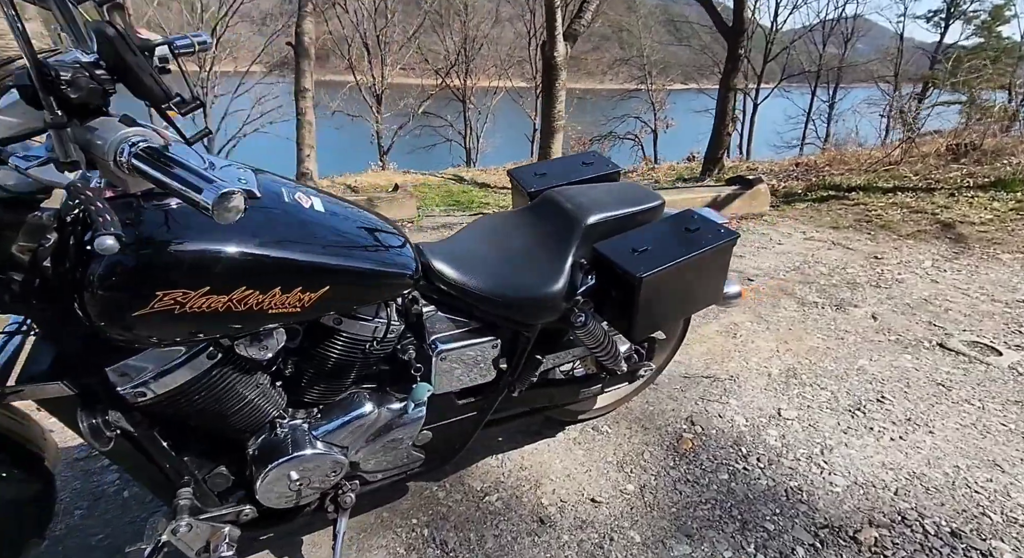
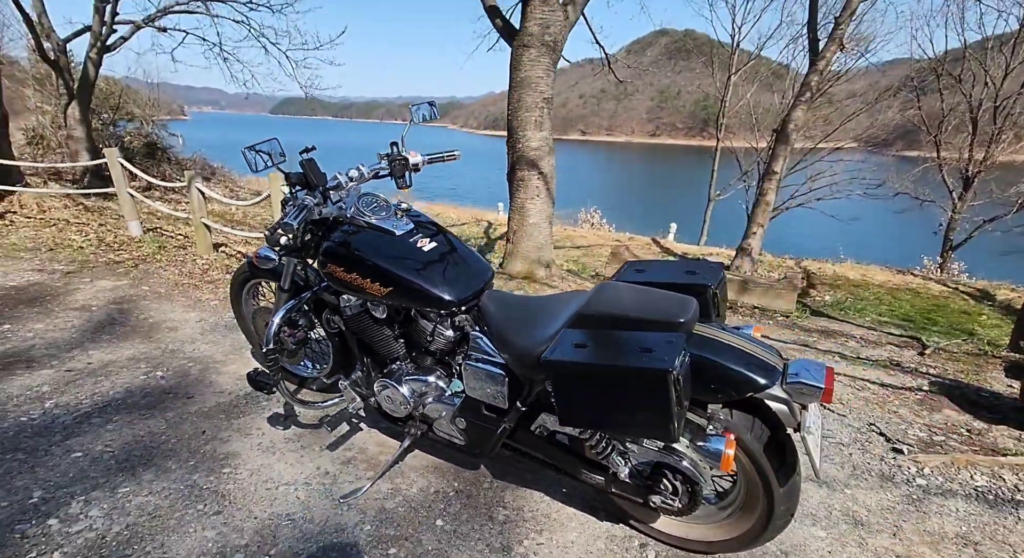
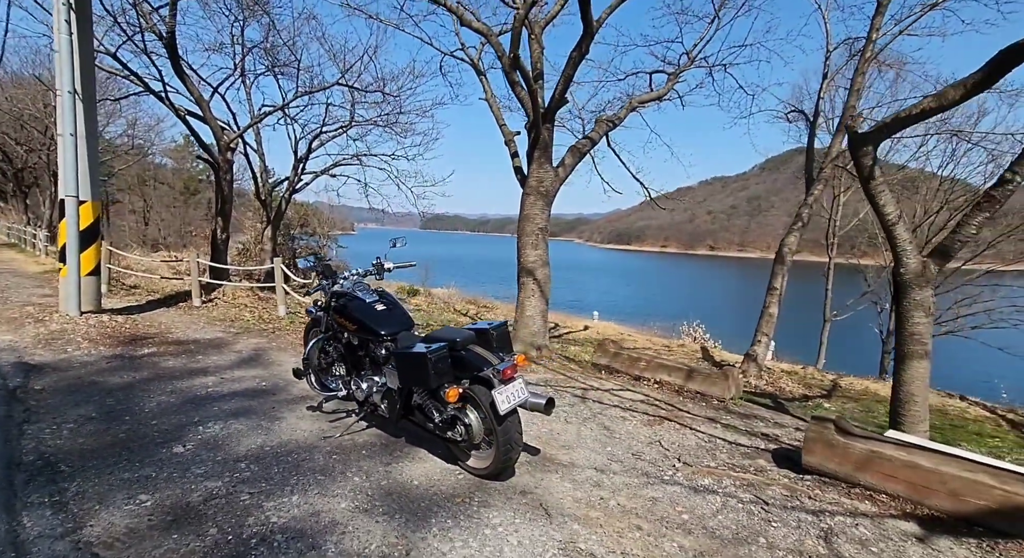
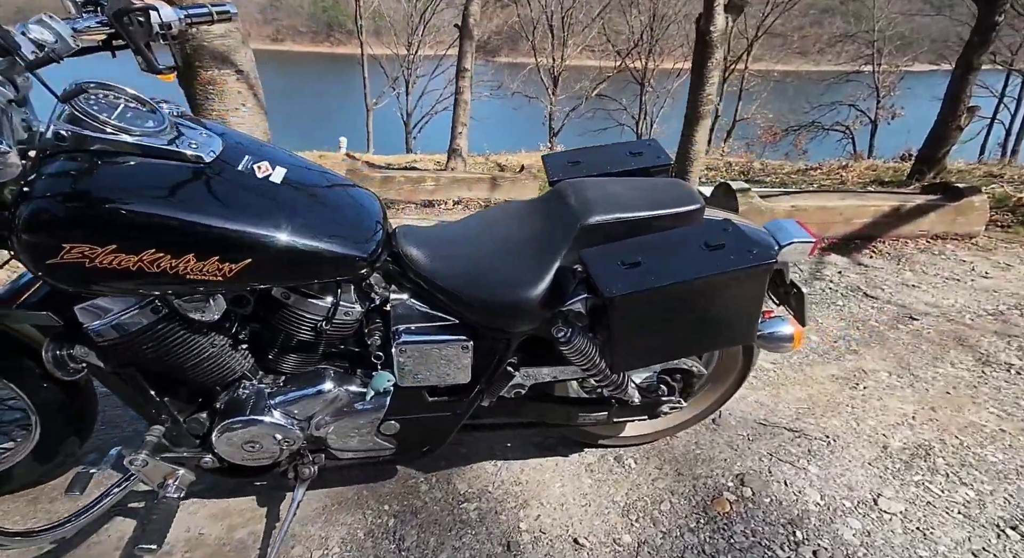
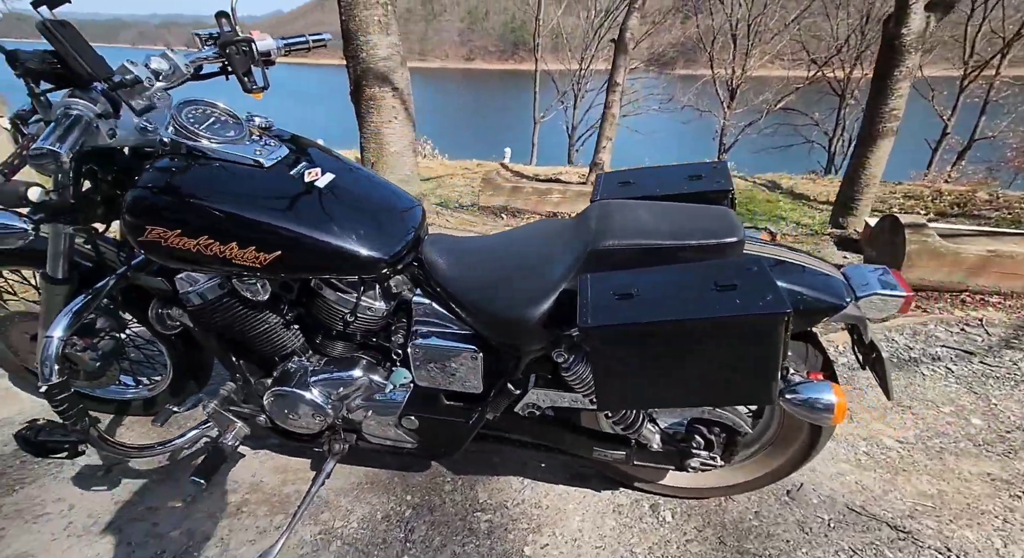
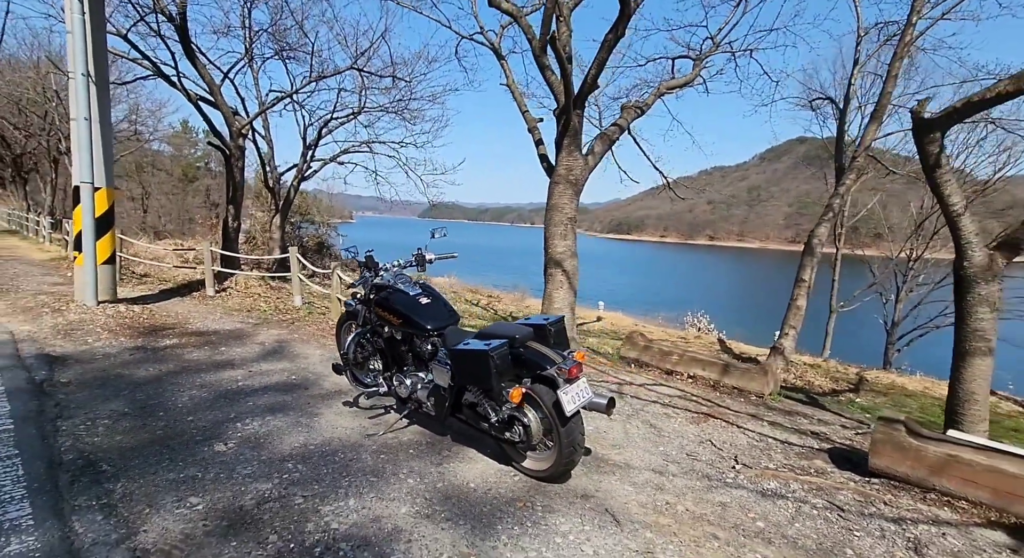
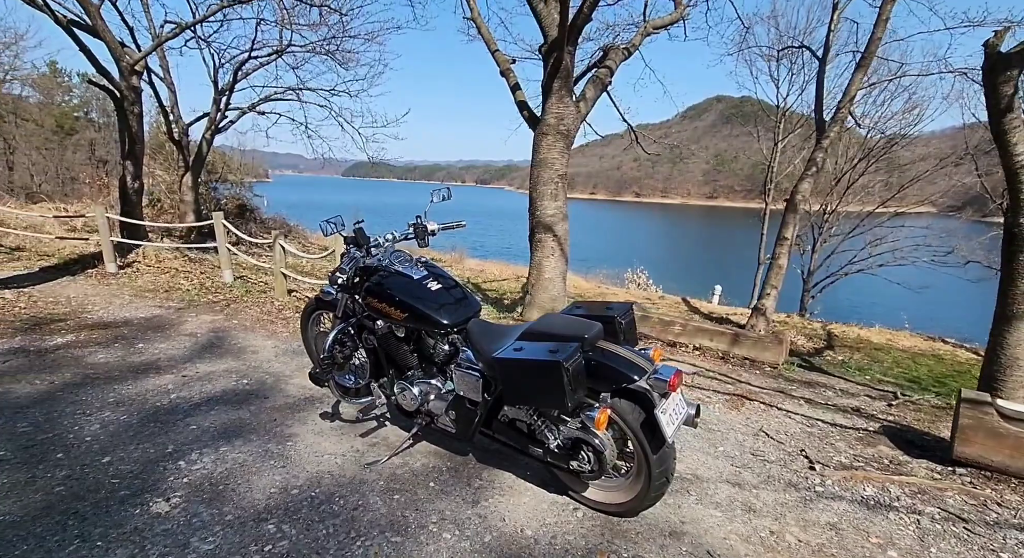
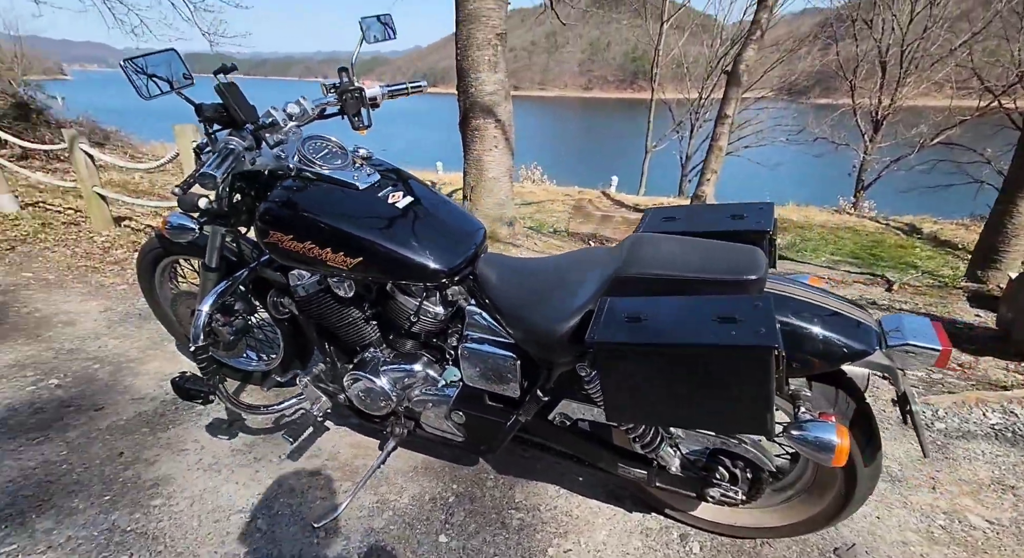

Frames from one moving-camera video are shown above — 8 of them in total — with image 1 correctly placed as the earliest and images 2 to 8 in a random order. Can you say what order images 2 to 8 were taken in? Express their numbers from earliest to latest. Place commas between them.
4, 5, 8, 2, 7, 6, 3
